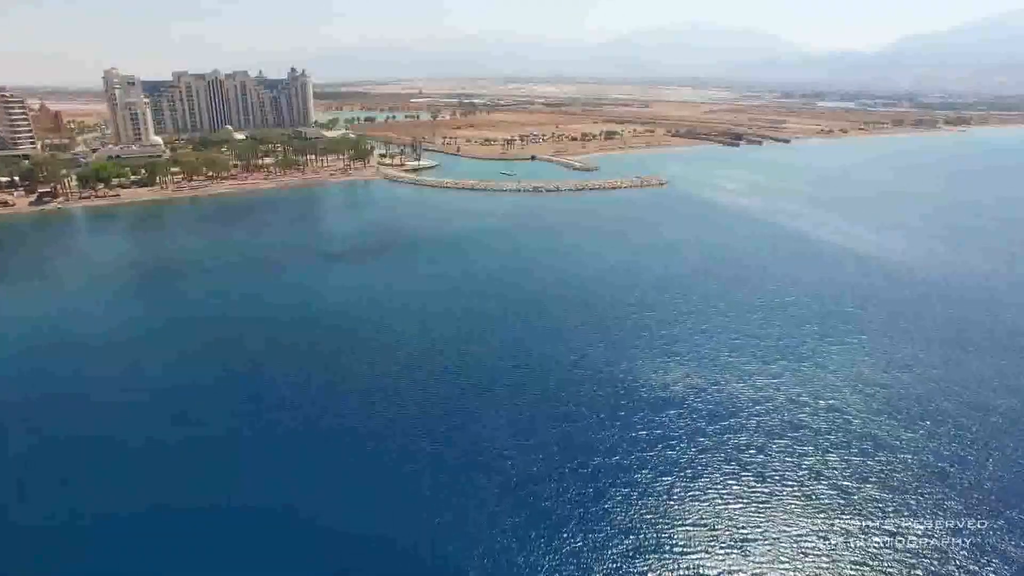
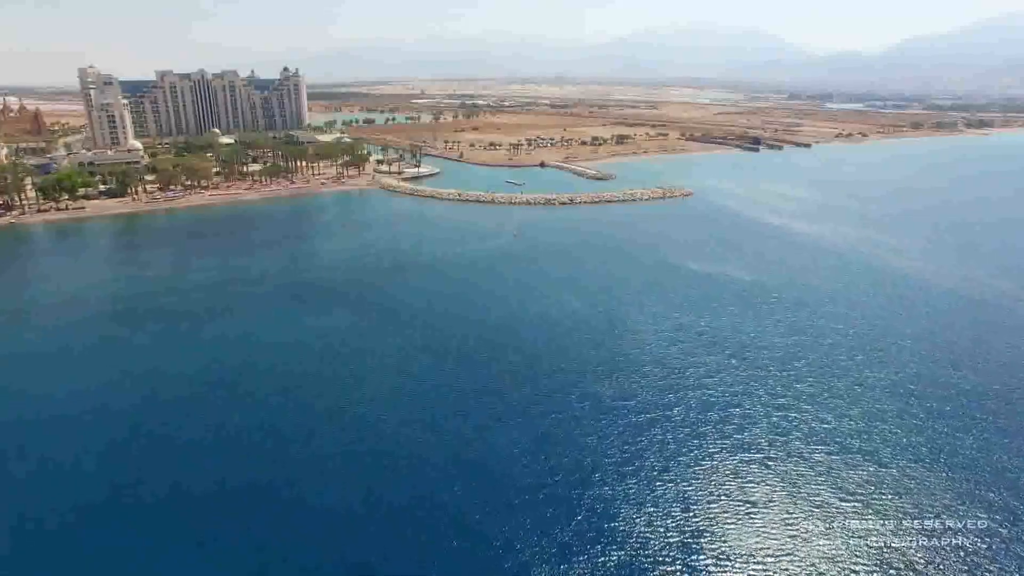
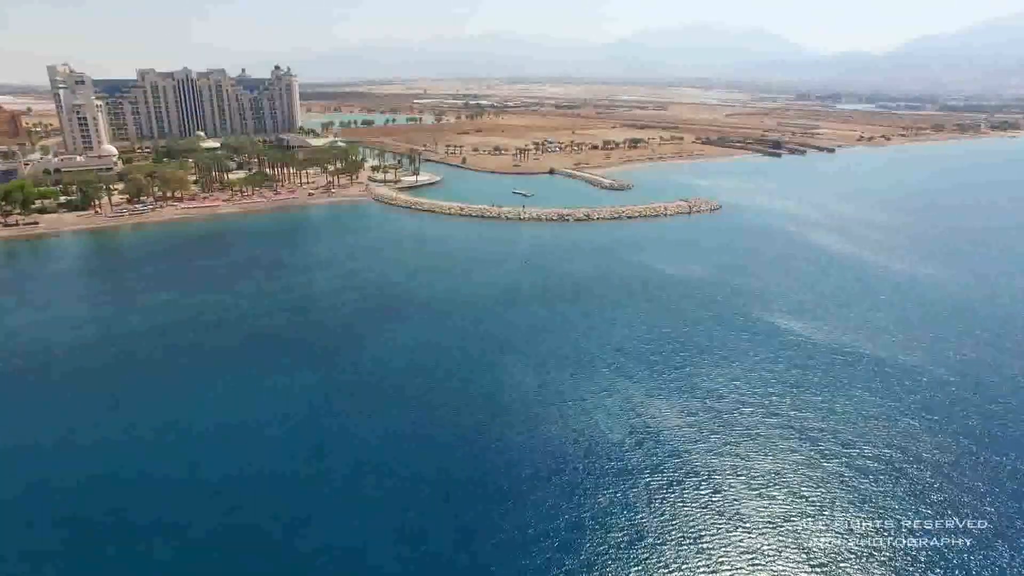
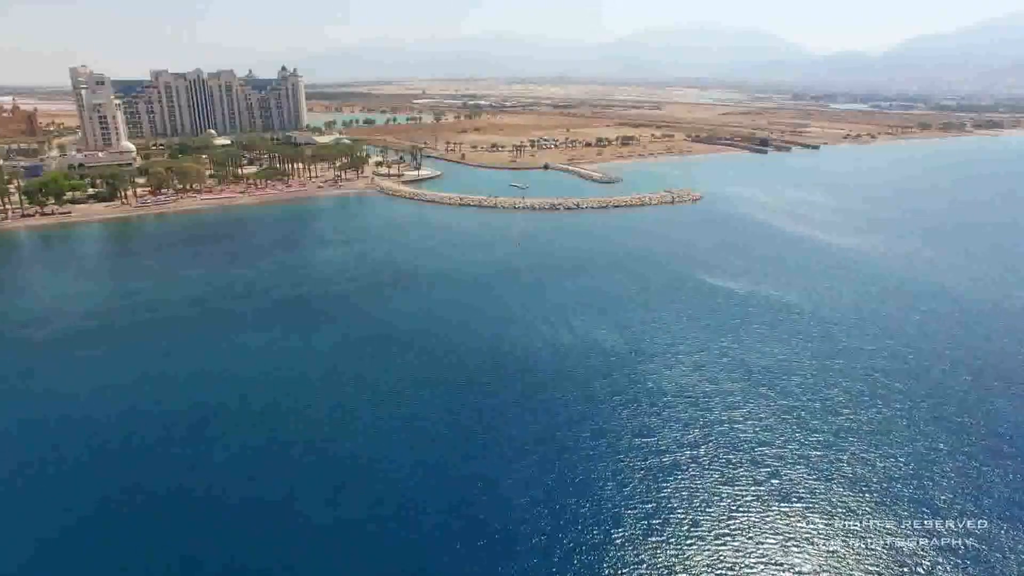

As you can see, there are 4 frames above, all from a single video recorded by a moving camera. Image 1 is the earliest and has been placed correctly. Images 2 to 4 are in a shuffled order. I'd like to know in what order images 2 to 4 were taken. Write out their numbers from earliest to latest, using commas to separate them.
2, 4, 3
